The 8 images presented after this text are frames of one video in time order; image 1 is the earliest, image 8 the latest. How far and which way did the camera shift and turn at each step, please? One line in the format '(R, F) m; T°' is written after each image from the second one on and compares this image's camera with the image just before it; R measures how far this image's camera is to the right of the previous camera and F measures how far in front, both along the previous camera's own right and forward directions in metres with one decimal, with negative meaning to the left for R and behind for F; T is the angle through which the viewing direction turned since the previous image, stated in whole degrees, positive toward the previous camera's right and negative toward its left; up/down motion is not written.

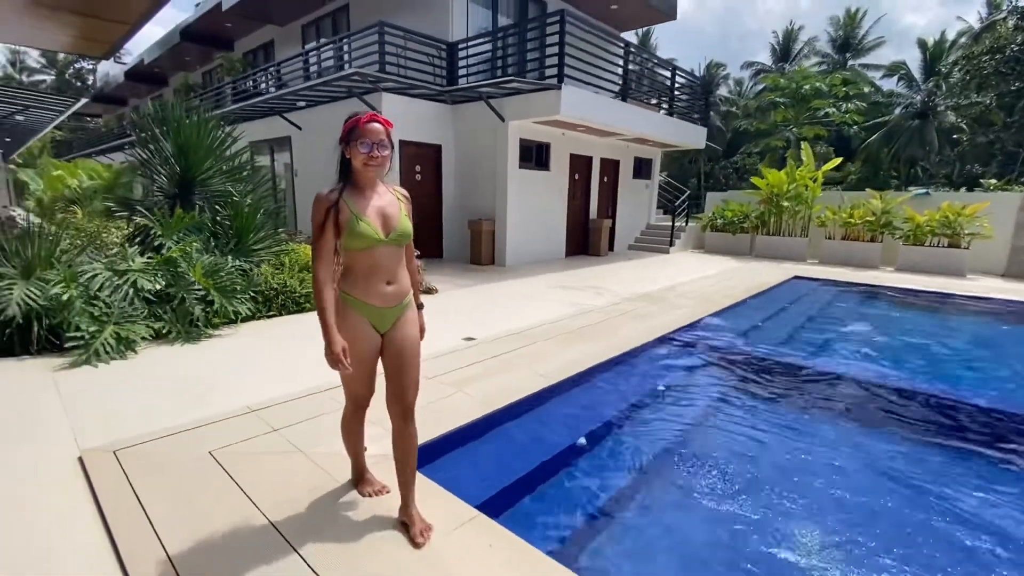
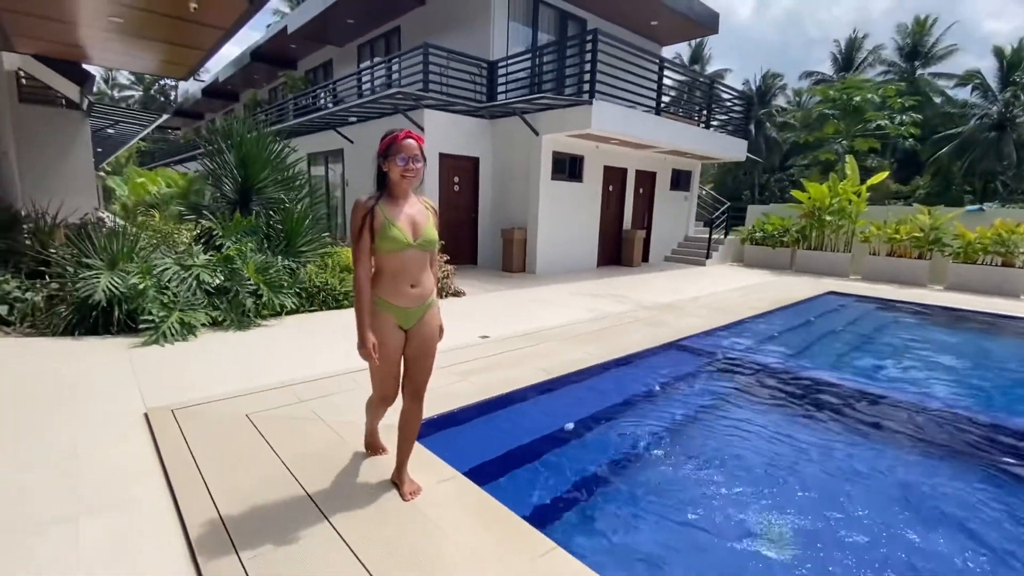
(+0.3, -0.3) m; -5°
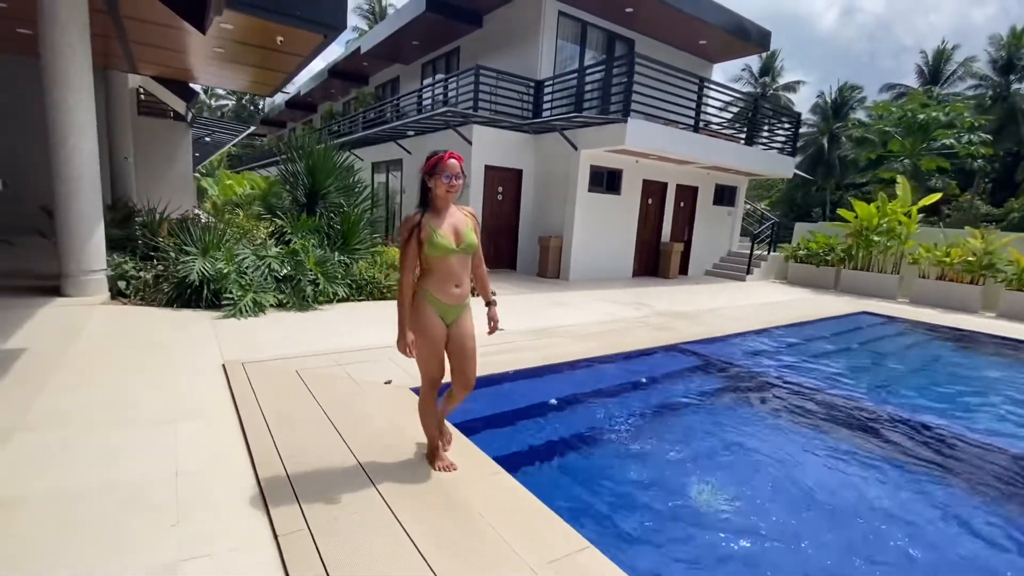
(+0.5, -0.6) m; -7°
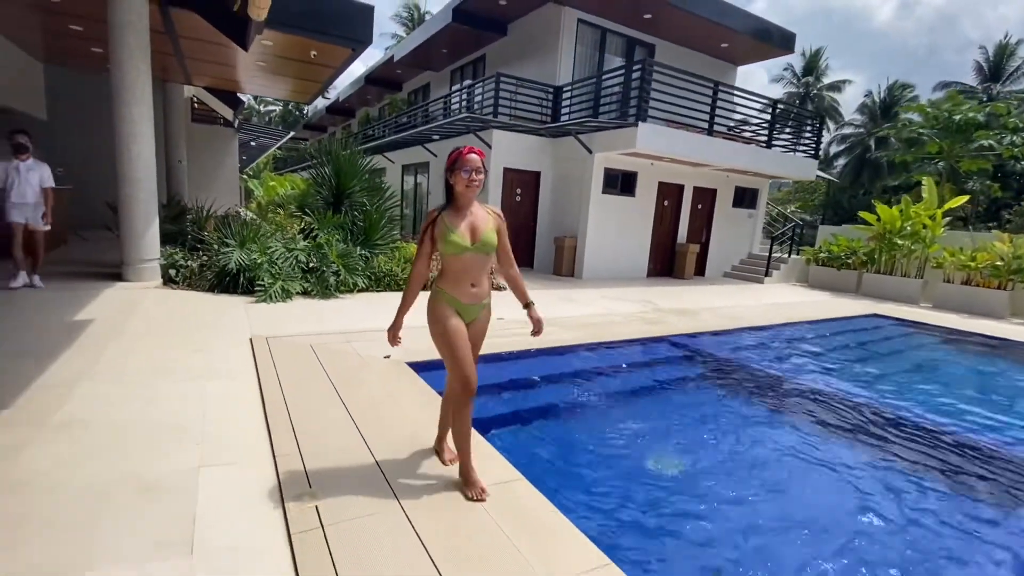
(+0.4, -0.4) m; -4°
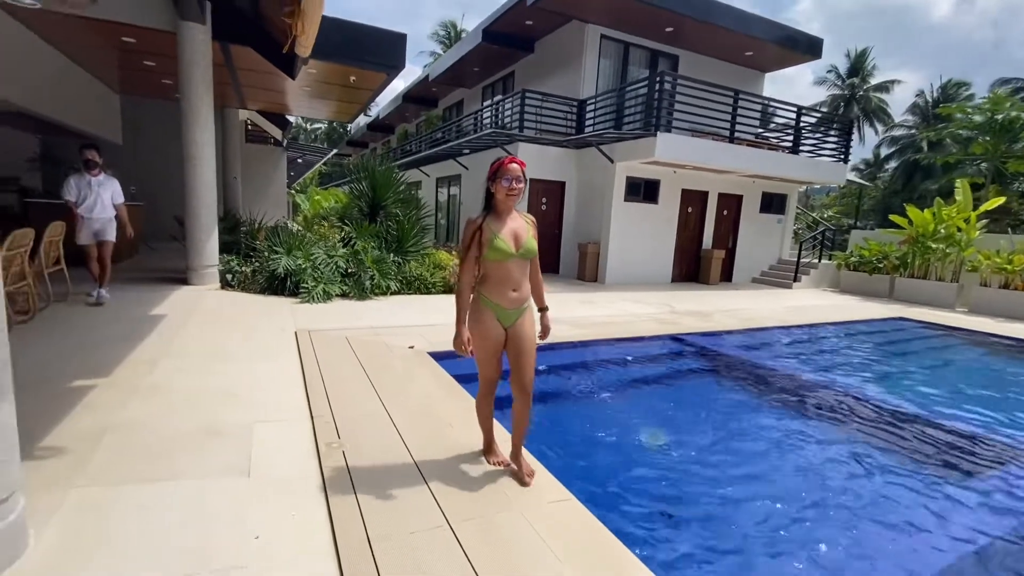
(+0.3, -0.5) m; -4°
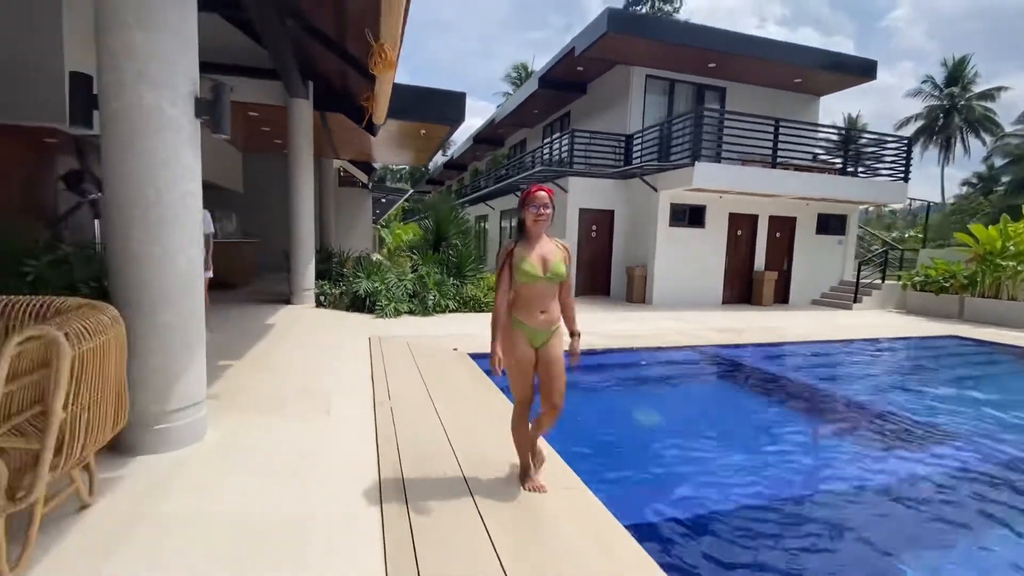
(+0.6, -1.0) m; -9°
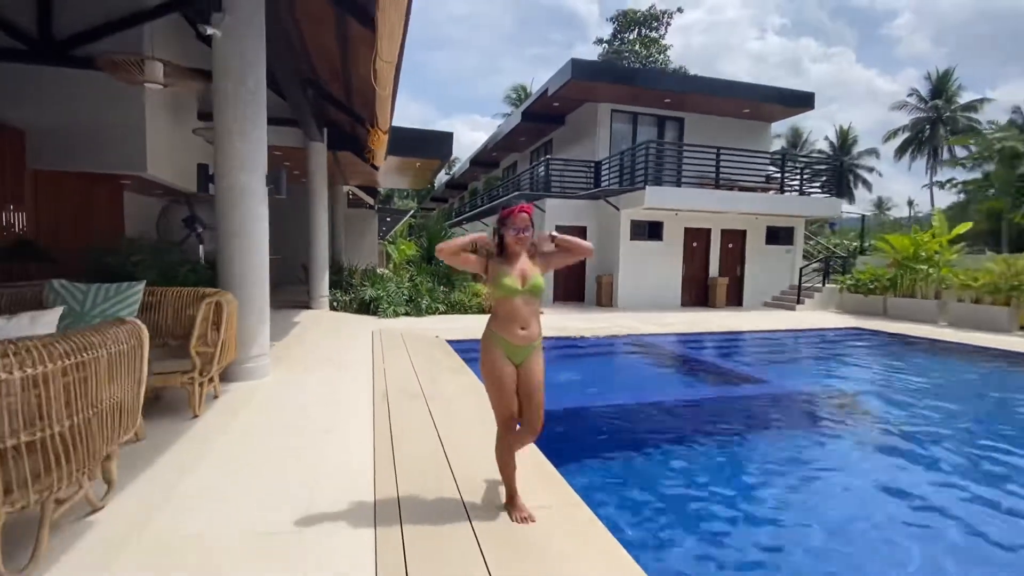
(+0.6, -1.8) m; -1°
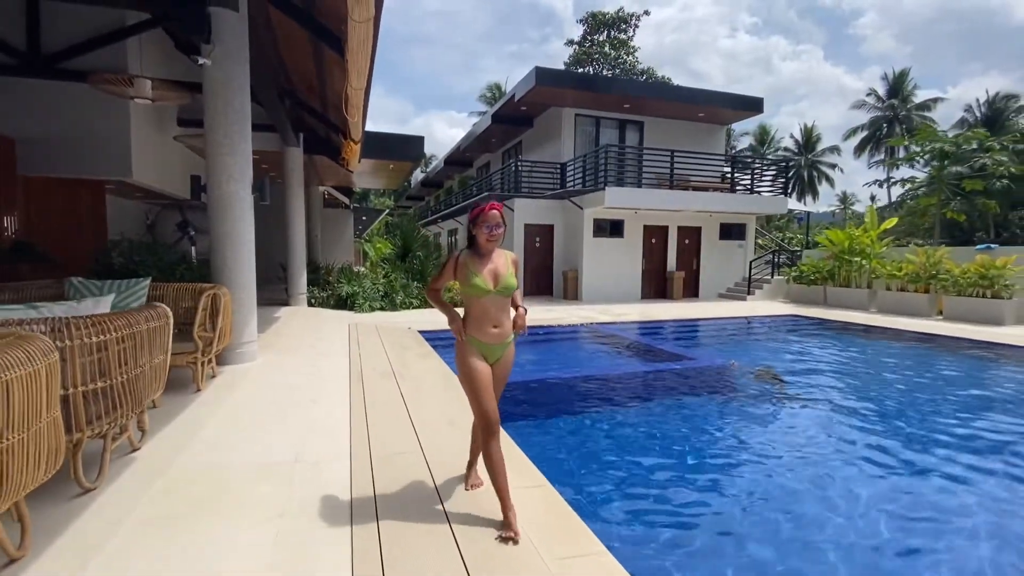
(+0.3, -0.8) m; +2°
